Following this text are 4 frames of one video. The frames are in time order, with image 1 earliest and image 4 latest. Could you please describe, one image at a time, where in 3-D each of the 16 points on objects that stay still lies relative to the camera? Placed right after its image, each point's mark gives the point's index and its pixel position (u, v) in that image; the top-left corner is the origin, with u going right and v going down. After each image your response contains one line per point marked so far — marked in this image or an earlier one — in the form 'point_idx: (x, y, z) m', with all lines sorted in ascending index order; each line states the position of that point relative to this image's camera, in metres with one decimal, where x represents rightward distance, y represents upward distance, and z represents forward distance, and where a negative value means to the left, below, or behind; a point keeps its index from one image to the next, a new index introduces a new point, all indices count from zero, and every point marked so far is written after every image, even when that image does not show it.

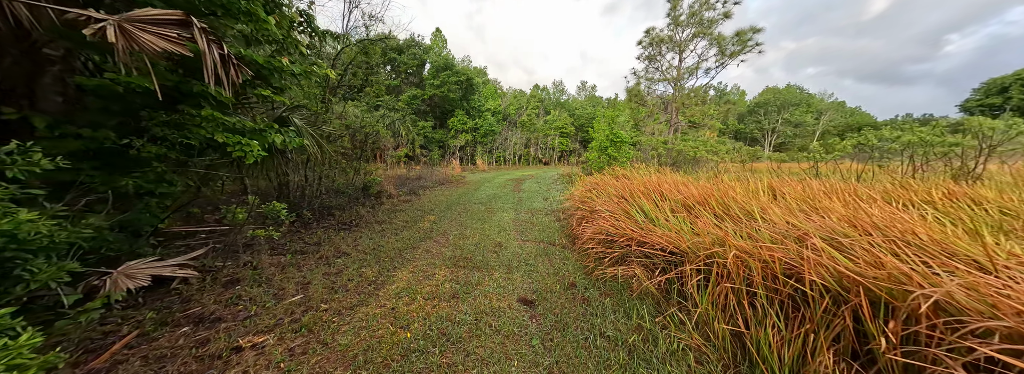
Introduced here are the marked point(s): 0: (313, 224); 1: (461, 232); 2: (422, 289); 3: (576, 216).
0: (-3.0, -0.6, +3.9) m
1: (-0.8, -0.7, +4.1) m
2: (-0.8, -0.9, +2.3) m
3: (+1.0, -0.5, +4.0) m
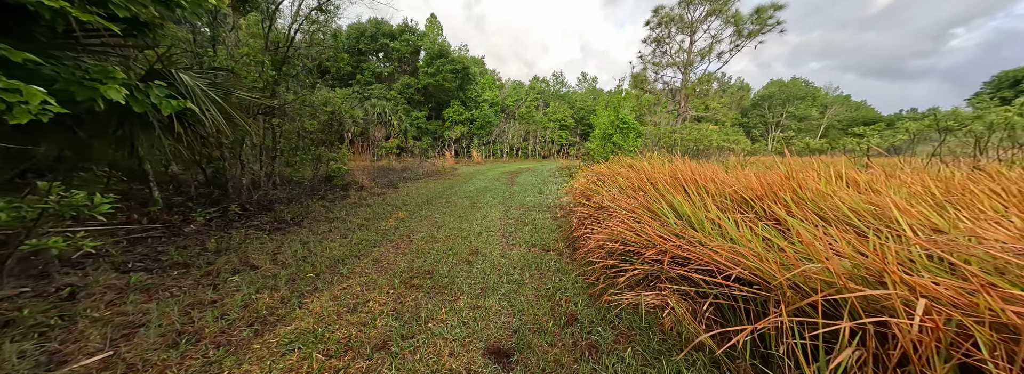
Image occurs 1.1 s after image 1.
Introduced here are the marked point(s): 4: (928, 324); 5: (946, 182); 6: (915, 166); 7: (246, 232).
0: (-3.2, -0.4, +3.0) m
1: (-1.0, -0.6, +3.3) m
2: (-1.0, -0.8, +1.4) m
3: (+0.8, -0.3, +3.1) m
4: (+1.2, -0.4, +0.8) m
5: (+3.0, 0.0, +1.8) m
6: (+5.2, +0.3, +3.3) m
7: (-2.8, -0.5, +2.8) m
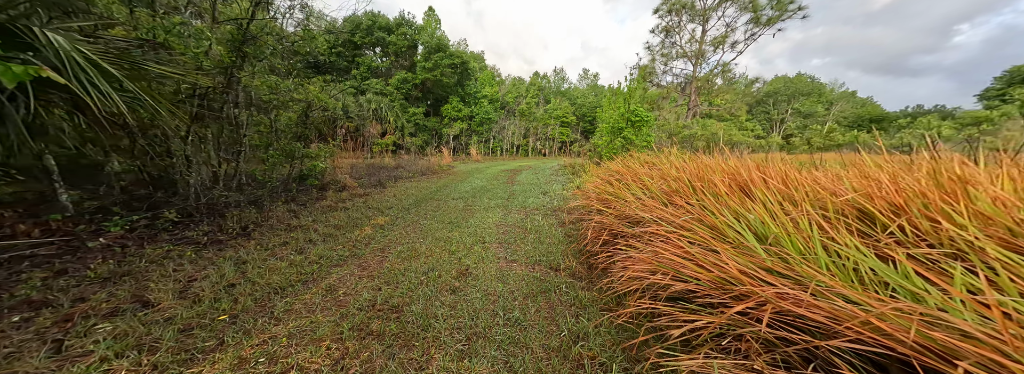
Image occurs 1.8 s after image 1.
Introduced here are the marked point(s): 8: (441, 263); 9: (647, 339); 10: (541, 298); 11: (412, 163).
0: (-3.2, -0.4, +2.4) m
1: (-1.0, -0.6, +2.7) m
2: (-1.0, -0.8, +0.8) m
3: (+0.8, -0.4, +2.5) m
4: (+1.2, -0.4, +0.2) m
5: (+3.0, 0.0, +1.2) m
6: (+5.2, +0.3, +2.7) m
7: (-2.8, -0.5, +2.1) m
8: (-0.6, -0.7, +2.3) m
9: (+0.7, -0.8, +1.3) m
10: (+0.2, -0.8, +1.9) m
11: (-4.5, +1.1, +11.4) m
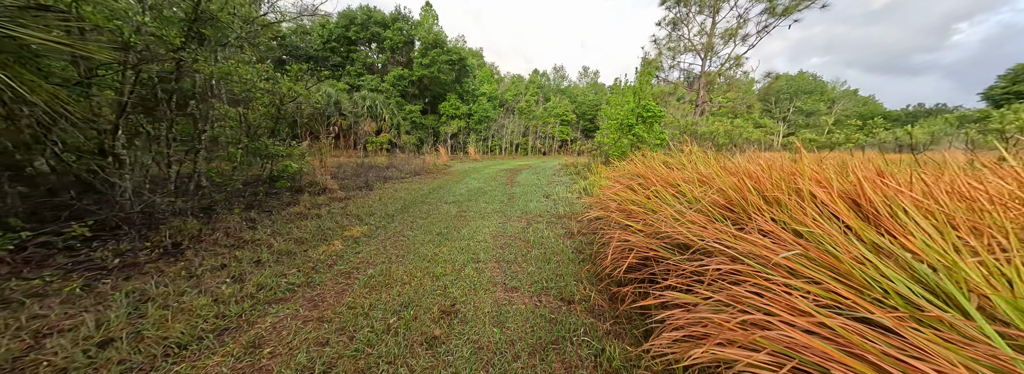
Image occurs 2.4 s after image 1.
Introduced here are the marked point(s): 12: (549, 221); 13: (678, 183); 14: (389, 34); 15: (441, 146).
0: (-3.2, -0.5, +1.8) m
1: (-1.0, -0.7, +2.1) m
2: (-1.0, -0.9, +0.3) m
3: (+0.8, -0.4, +2.0) m
4: (+1.2, -0.5, -0.4) m
5: (+3.0, -0.1, +0.7) m
6: (+5.2, +0.2, +2.2) m
7: (-2.8, -0.6, +1.6) m
8: (-0.6, -0.7, +1.8) m
9: (+0.7, -0.9, +0.8) m
10: (+0.2, -0.9, +1.3) m
11: (-4.5, +1.1, +10.9) m
12: (+0.5, -0.4, +3.6) m
13: (+1.4, 0.0, +2.2) m
14: (-9.4, +11.7, +19.7) m
15: (-5.5, +3.1, +19.8) m
